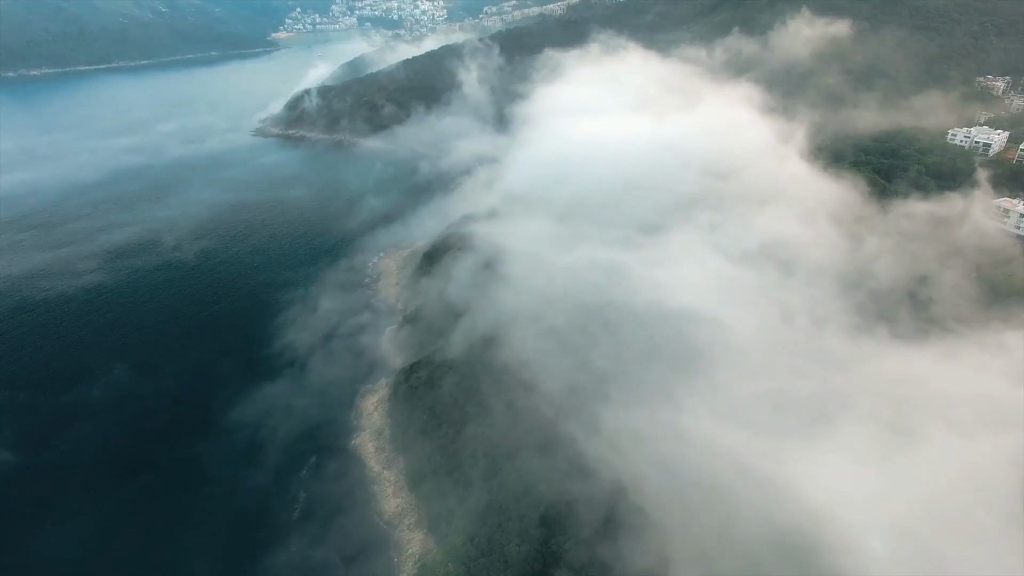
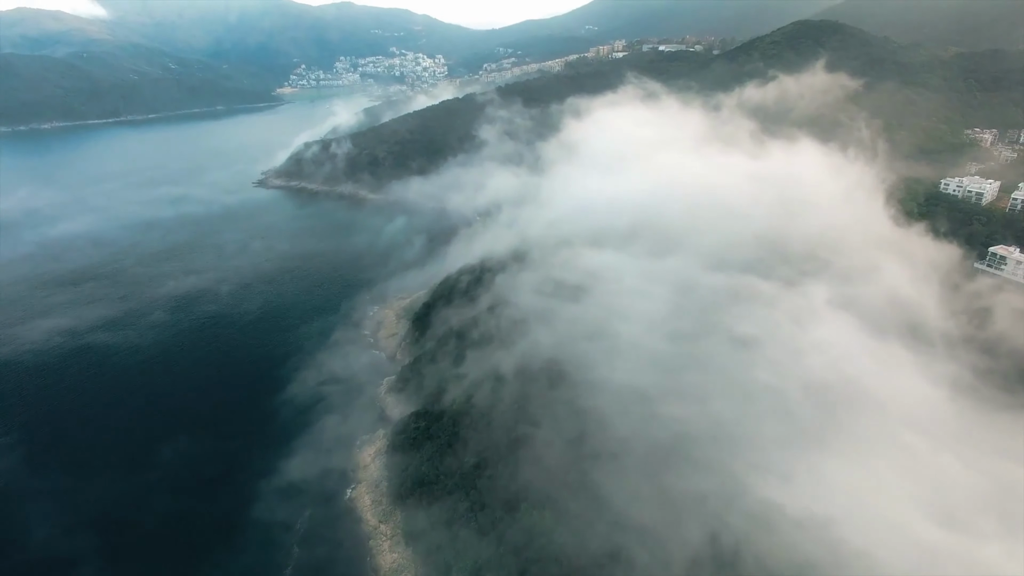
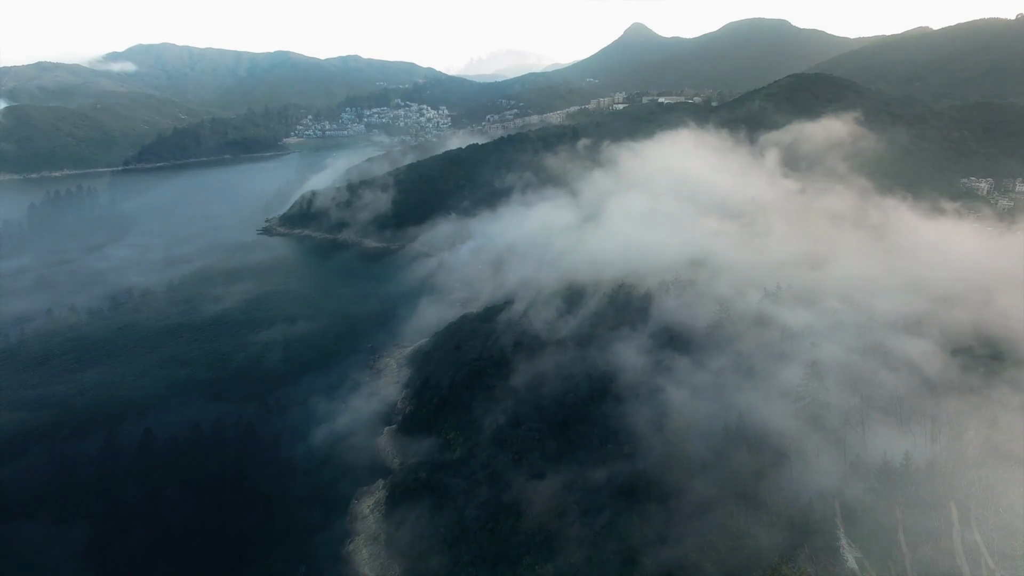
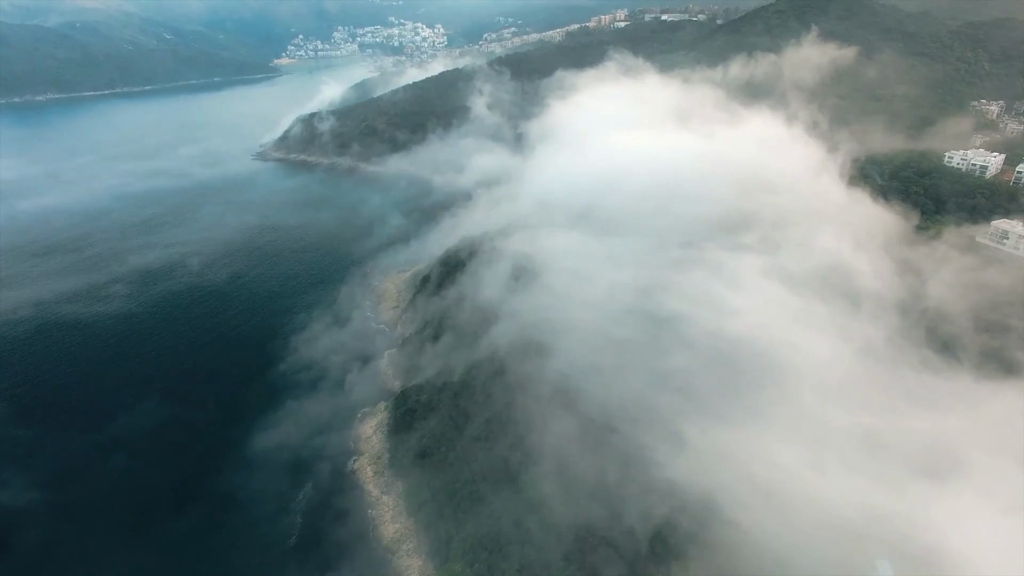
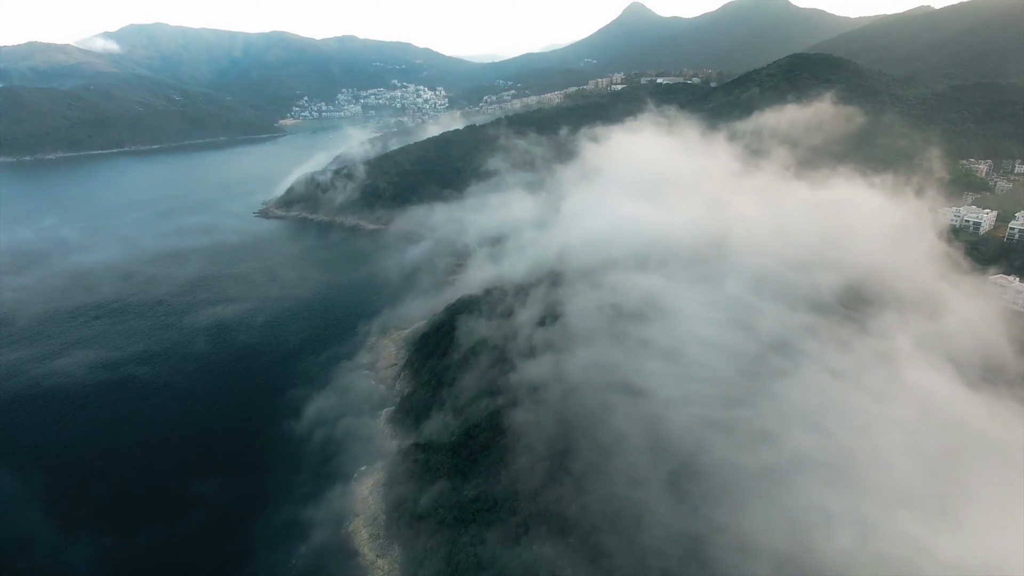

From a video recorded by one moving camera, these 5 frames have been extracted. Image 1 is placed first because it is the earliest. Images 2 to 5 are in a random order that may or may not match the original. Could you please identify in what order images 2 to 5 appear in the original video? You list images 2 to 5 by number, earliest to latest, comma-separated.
4, 2, 5, 3
